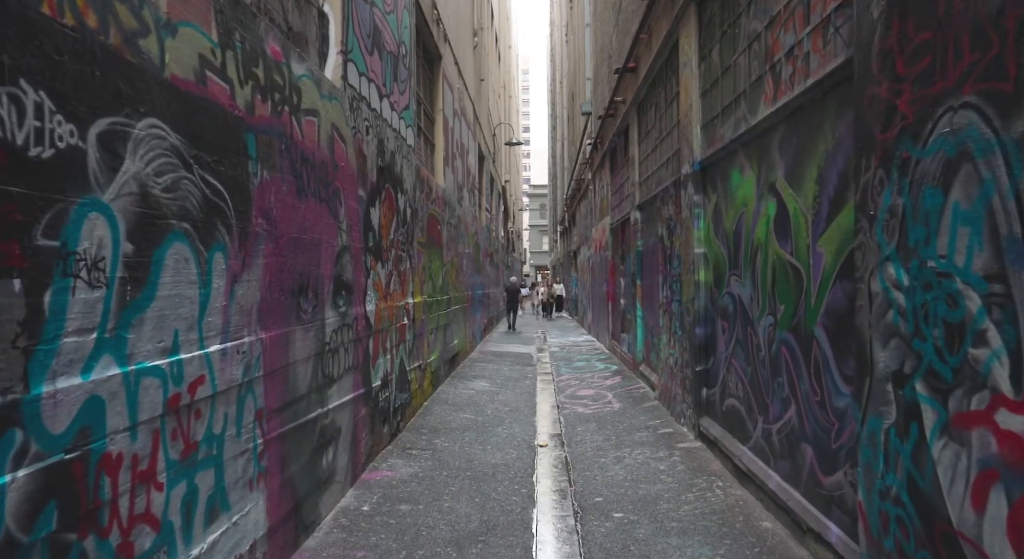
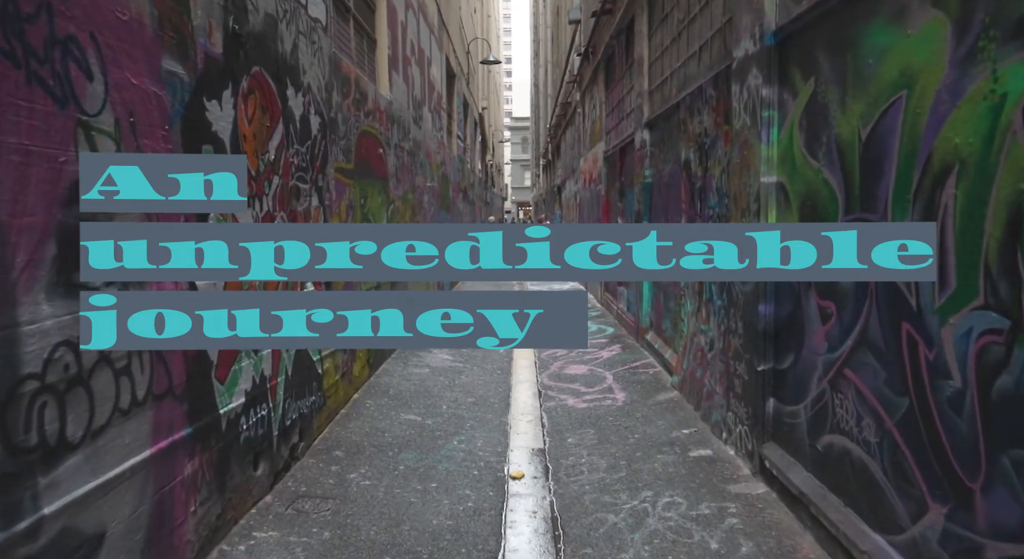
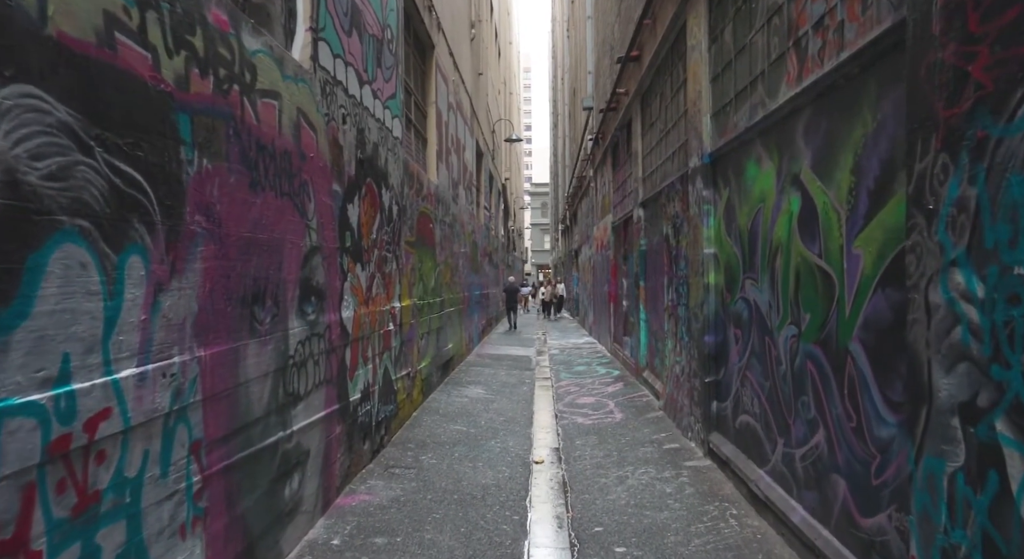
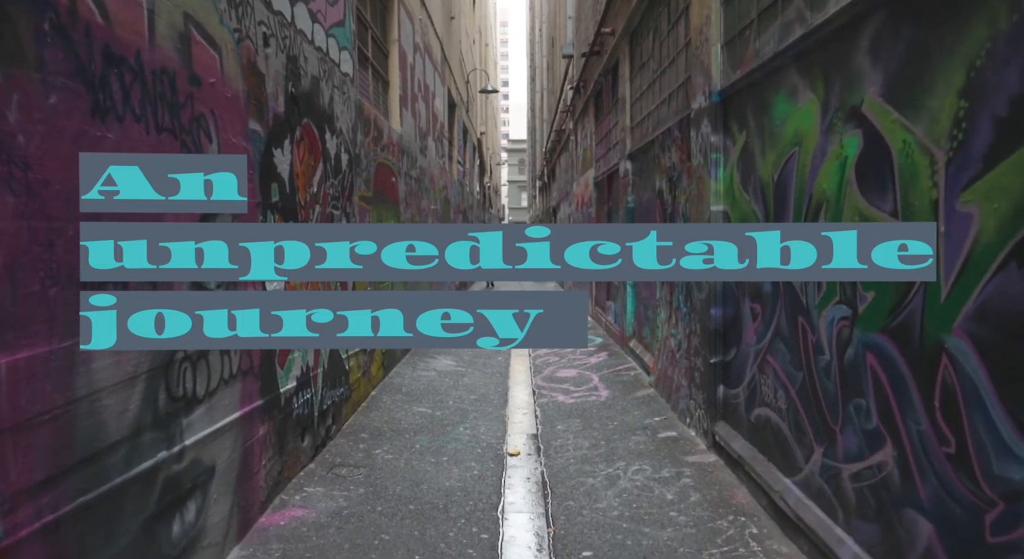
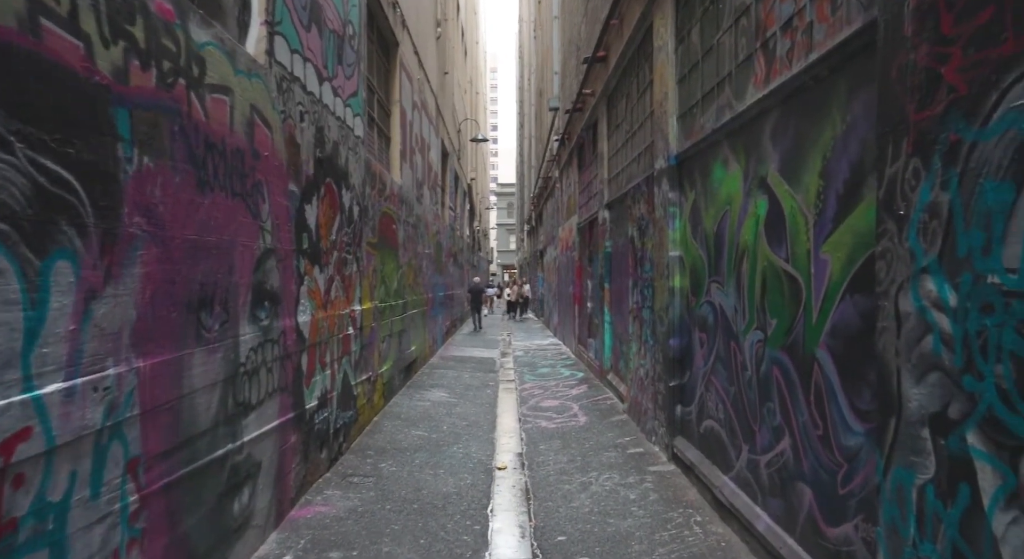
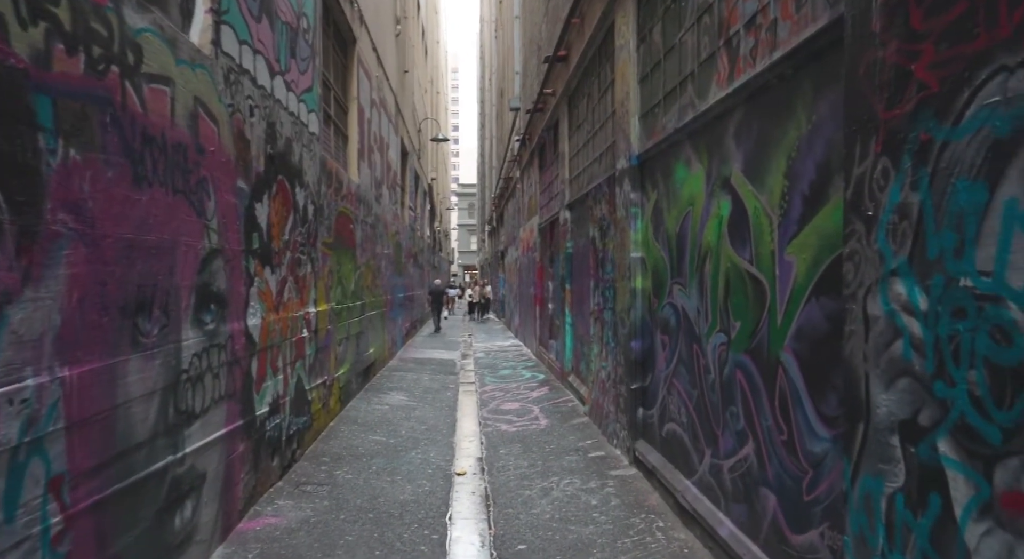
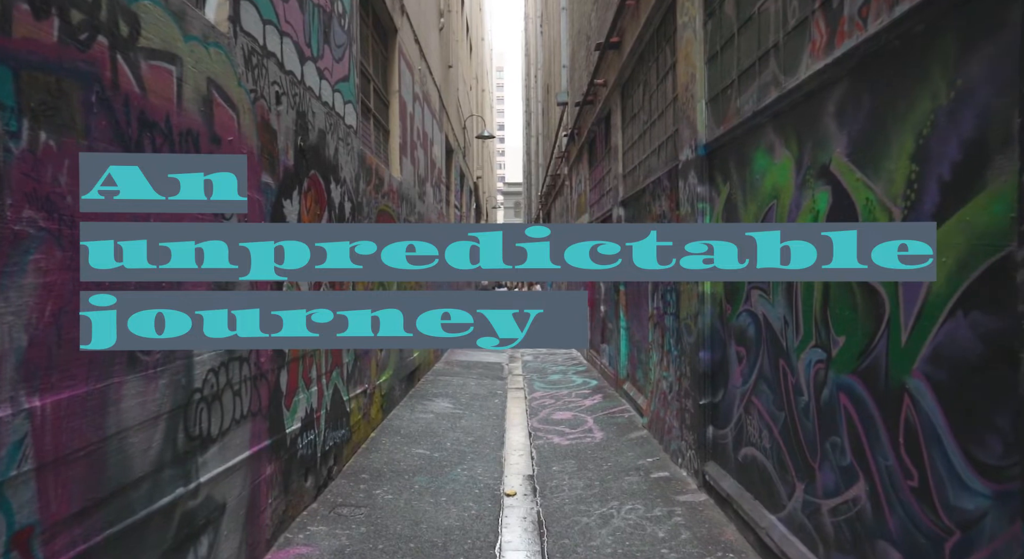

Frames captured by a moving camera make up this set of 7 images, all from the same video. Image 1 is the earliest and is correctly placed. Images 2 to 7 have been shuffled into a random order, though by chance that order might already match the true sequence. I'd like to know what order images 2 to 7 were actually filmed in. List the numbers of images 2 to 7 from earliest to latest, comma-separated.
3, 5, 6, 7, 4, 2
